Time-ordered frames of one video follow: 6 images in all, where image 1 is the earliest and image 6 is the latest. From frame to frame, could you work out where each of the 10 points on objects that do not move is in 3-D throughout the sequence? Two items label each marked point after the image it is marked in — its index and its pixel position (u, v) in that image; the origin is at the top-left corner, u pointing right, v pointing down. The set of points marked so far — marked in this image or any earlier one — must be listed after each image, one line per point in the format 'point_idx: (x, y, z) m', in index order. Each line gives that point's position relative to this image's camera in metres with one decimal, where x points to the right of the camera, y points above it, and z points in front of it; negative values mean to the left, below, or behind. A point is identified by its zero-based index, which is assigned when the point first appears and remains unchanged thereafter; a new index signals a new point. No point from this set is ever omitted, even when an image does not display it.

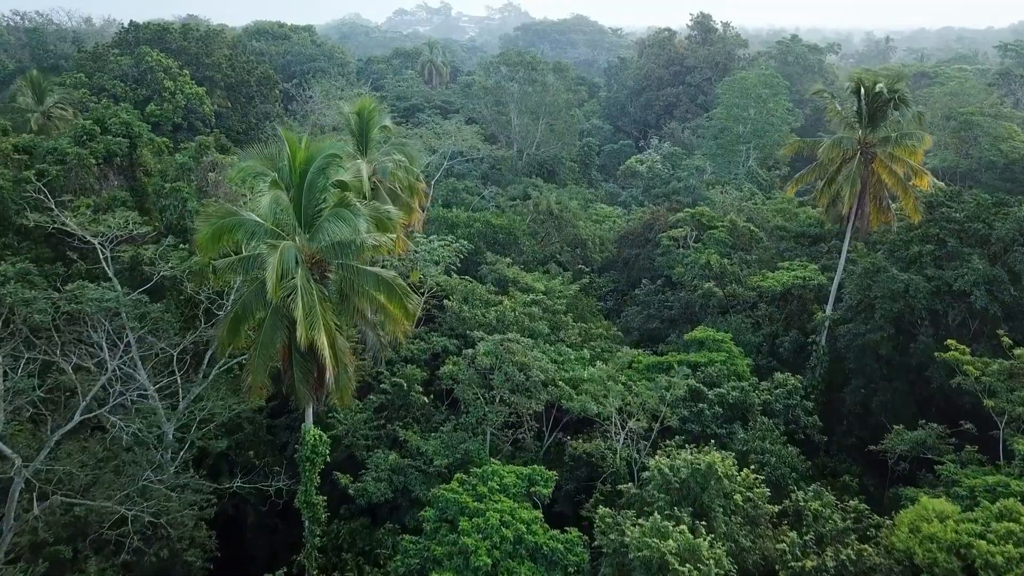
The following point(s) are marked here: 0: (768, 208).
0: (+7.0, +2.1, +20.1) m
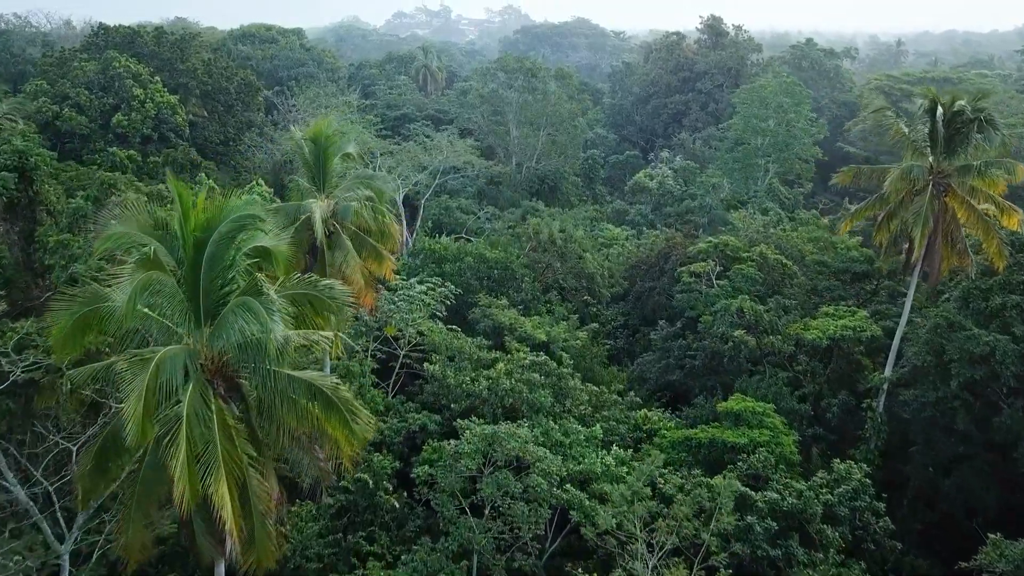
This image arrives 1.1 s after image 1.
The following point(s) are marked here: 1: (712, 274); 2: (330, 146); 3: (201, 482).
0: (+6.9, +1.2, +17.7) m
1: (+4.3, +0.3, +15.8) m
2: (-2.6, +1.9, +10.1) m
3: (-2.1, -1.3, +5.1) m
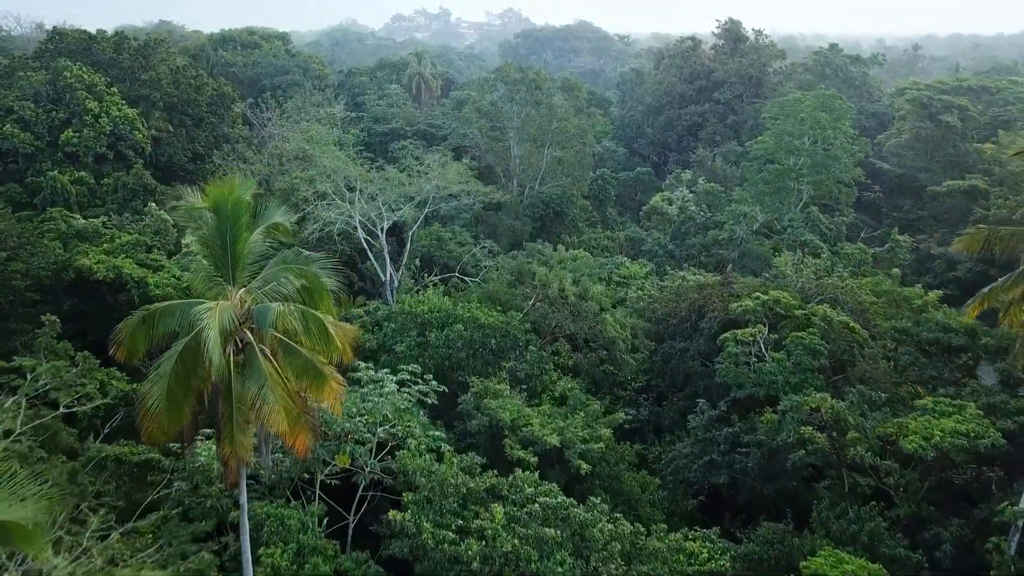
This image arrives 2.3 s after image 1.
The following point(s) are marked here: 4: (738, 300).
0: (+6.9, 0.0, +14.5) m
1: (+4.3, -0.9, +12.7) m
2: (-2.5, +0.7, +7.0) m
3: (-2.1, -2.5, +1.9) m
4: (+4.4, -0.2, +14.6) m
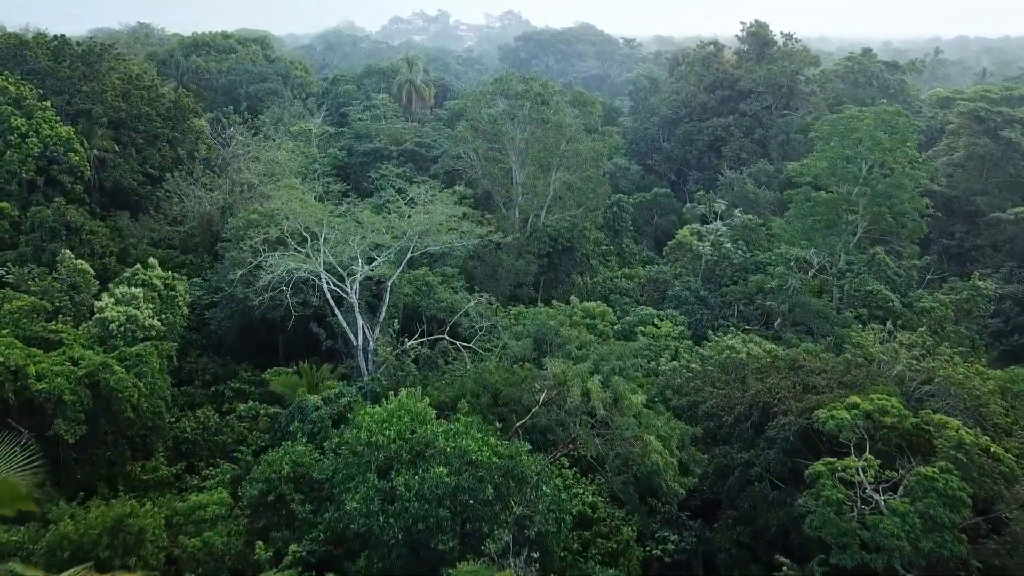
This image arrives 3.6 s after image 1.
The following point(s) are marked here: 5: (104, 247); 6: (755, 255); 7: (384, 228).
0: (+7.0, -1.4, +10.8) m
1: (+4.4, -2.3, +9.0) m
2: (-2.5, -0.7, +3.3) m
3: (-2.0, -3.8, -1.8) m
4: (+4.5, -1.6, +10.8) m
5: (-10.1, +1.0, +18.4) m
6: (+6.5, +0.9, +19.9) m
7: (-2.8, +1.3, +16.3) m
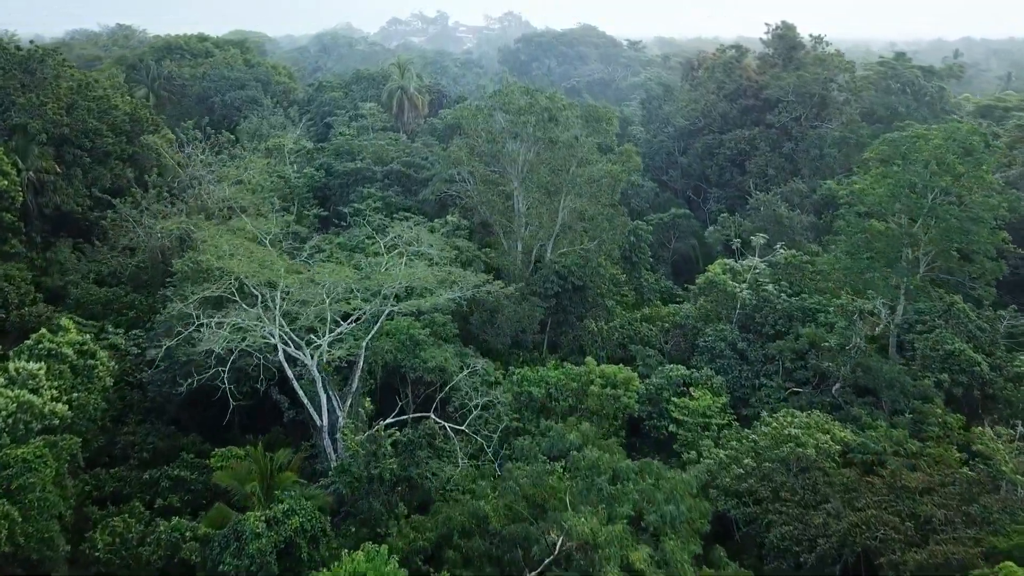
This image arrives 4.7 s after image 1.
0: (+7.0, -2.5, +7.8) m
1: (+4.4, -3.4, +5.9) m
2: (-2.4, -1.8, +0.2) m
3: (-2.0, -4.9, -4.9) m
4: (+4.5, -2.7, +7.8) m
5: (-10.1, -0.1, +15.3) m
6: (+6.5, -0.2, +16.8) m
7: (-2.7, +0.2, +13.2) m
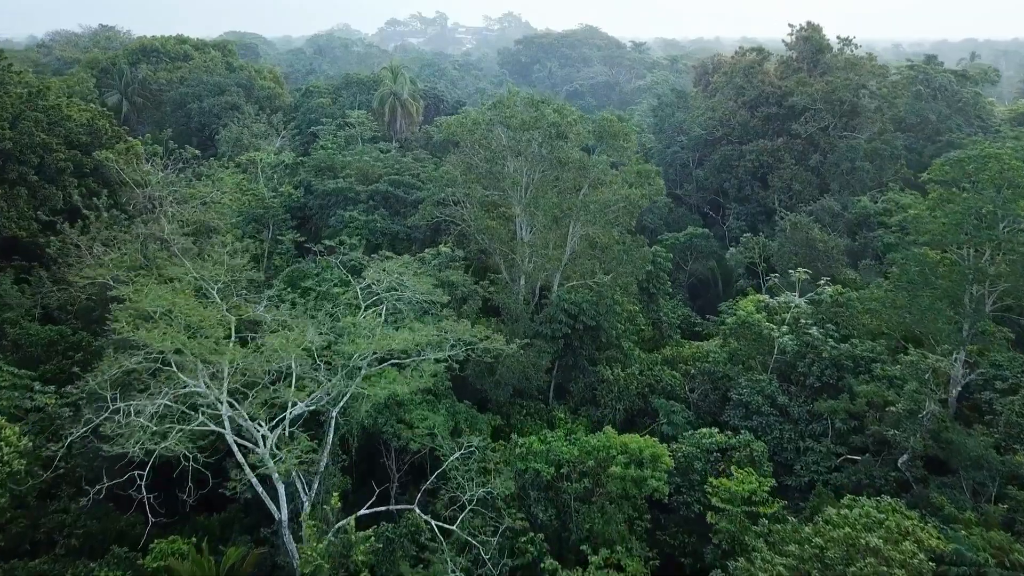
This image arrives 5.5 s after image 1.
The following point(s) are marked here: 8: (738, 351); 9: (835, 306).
0: (+7.1, -3.4, +5.4) m
1: (+4.5, -4.3, +3.5) m
2: (-2.4, -2.6, -2.2) m
3: (-1.9, -5.8, -7.3) m
4: (+4.6, -3.6, +5.4) m
5: (-10.0, -1.0, +13.0) m
6: (+6.6, -1.1, +14.4) m
7: (-2.7, -0.6, +10.8) m
8: (+4.8, -1.4, +15.6) m
9: (+6.7, -0.4, +15.5) m
